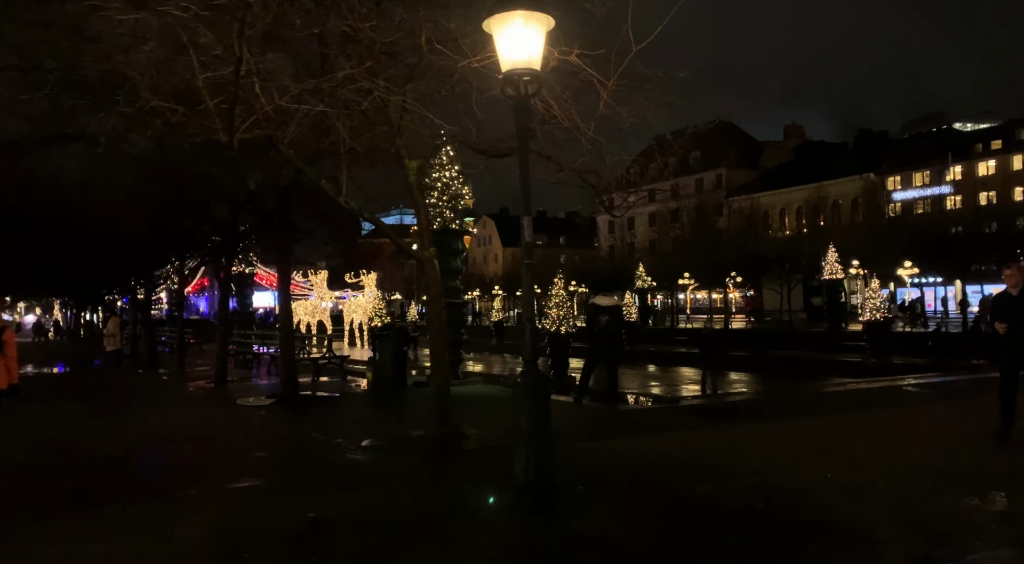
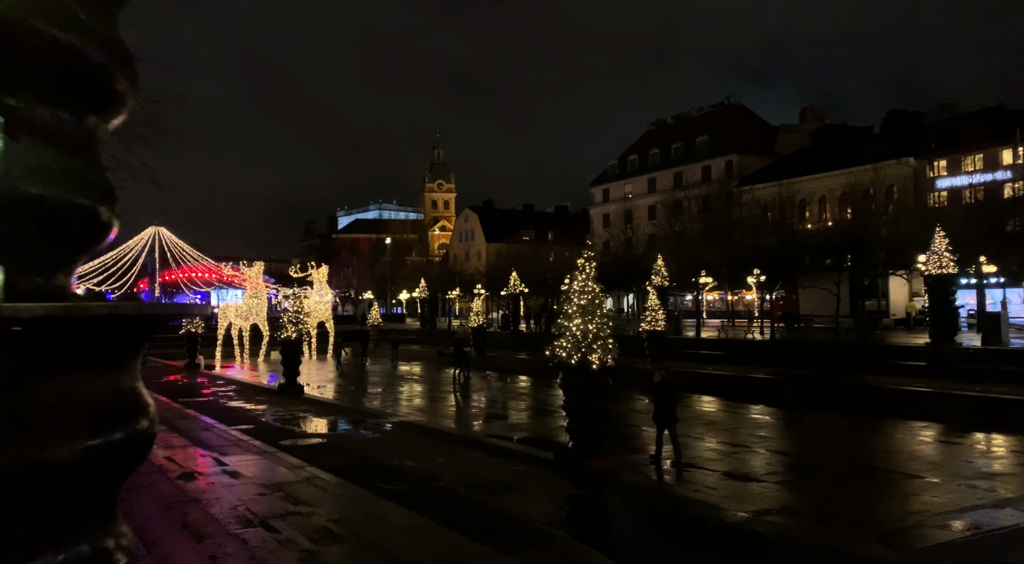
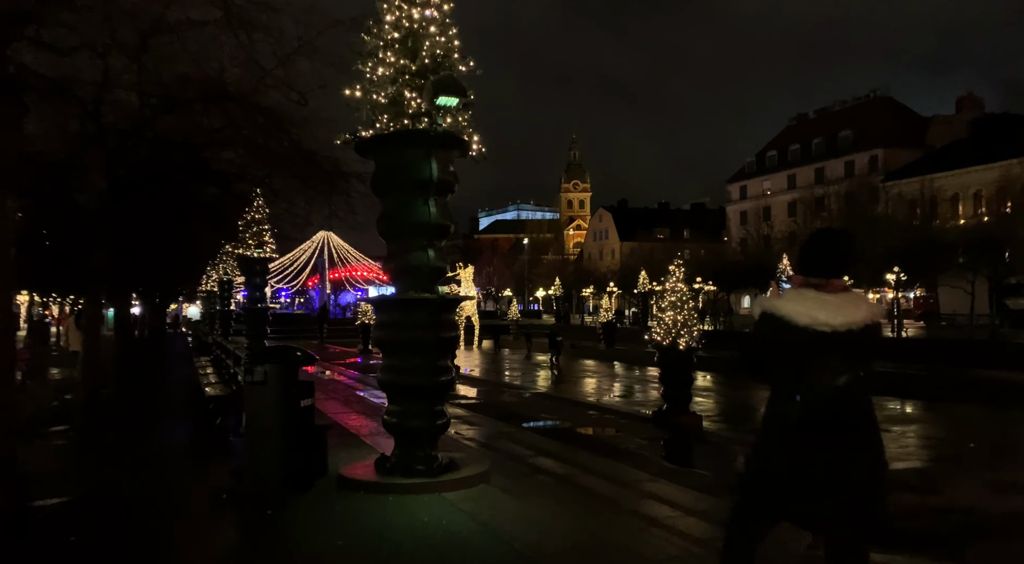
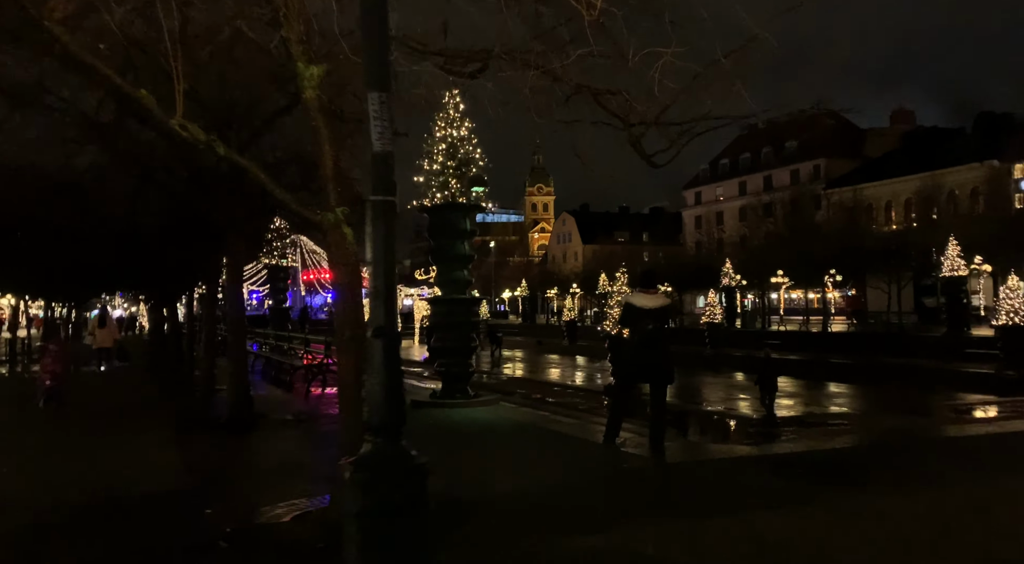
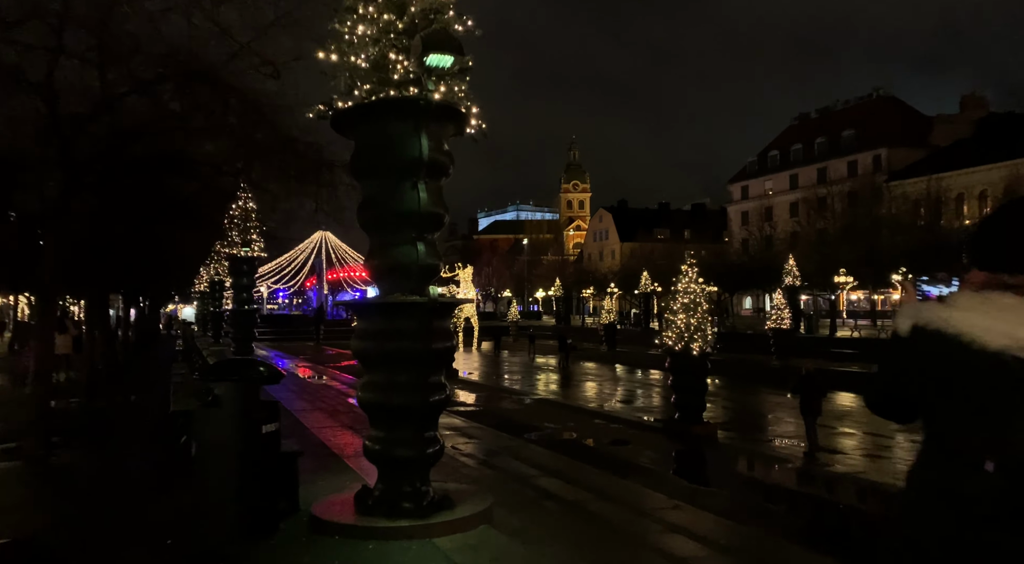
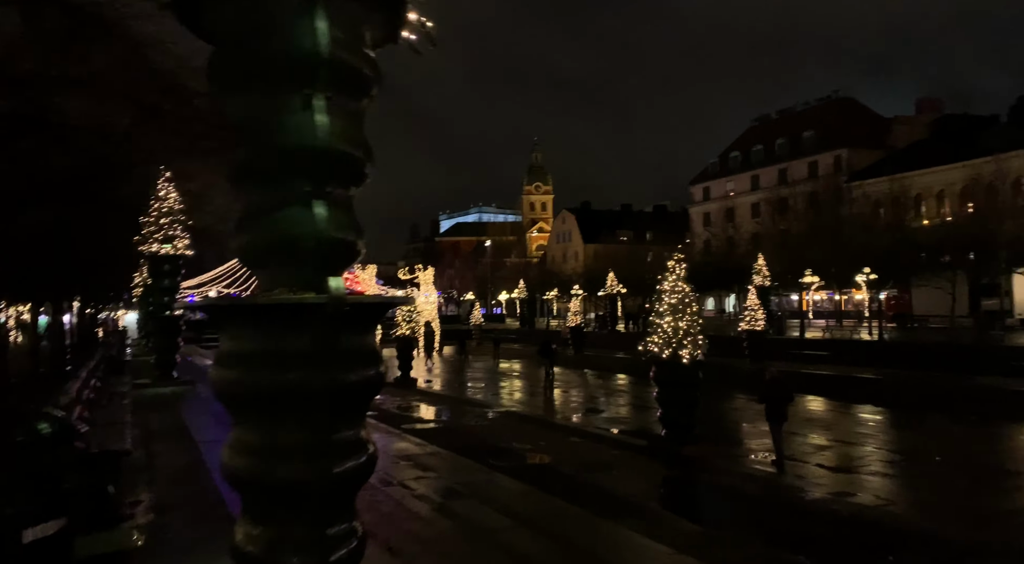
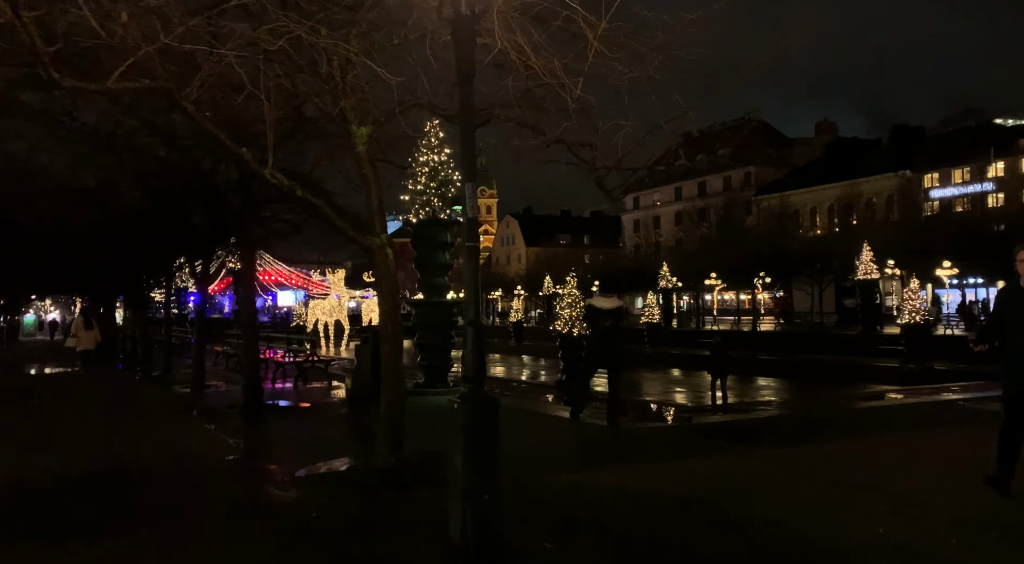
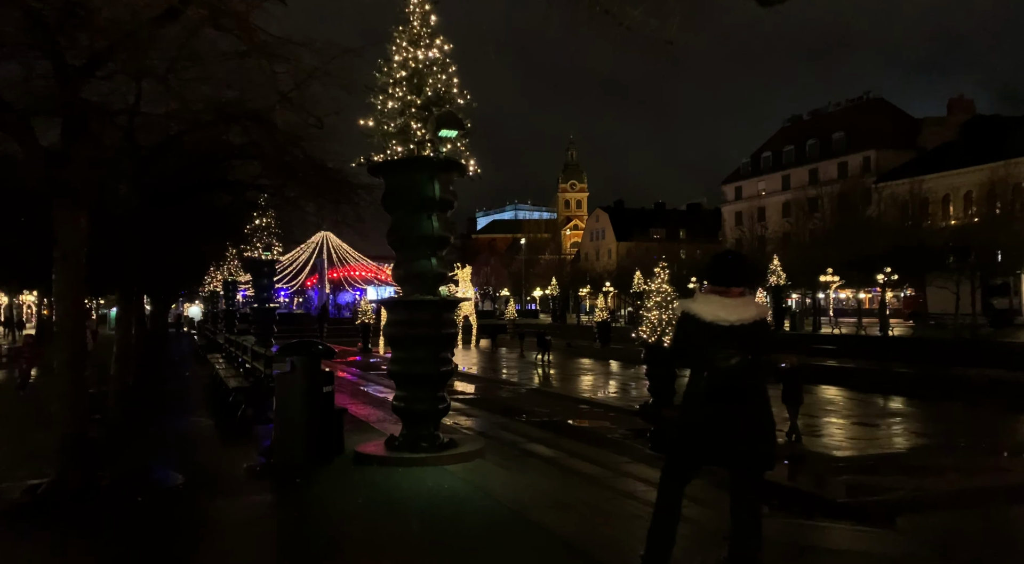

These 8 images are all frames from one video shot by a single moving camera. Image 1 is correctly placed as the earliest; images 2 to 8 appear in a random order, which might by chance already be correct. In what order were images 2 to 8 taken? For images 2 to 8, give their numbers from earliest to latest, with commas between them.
7, 4, 8, 3, 5, 6, 2
